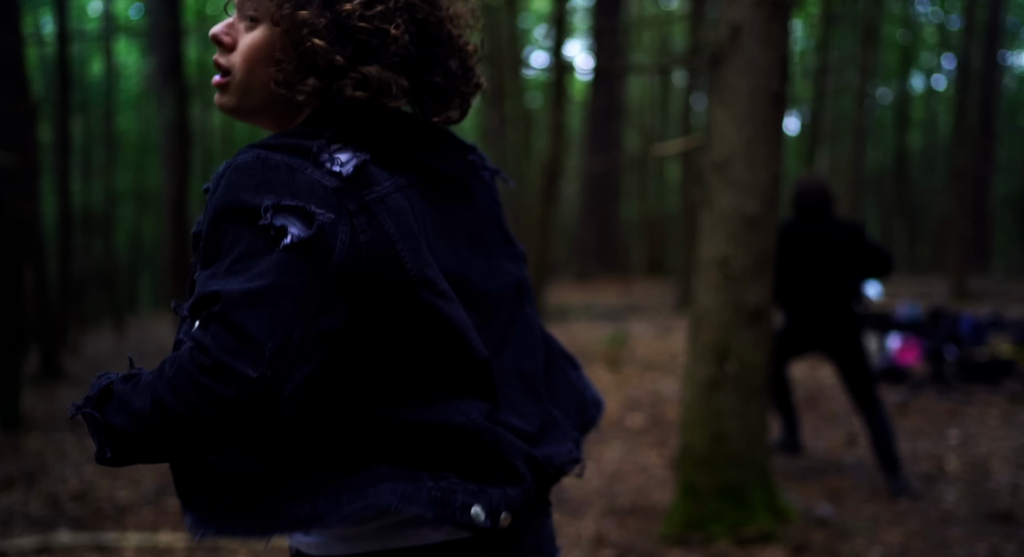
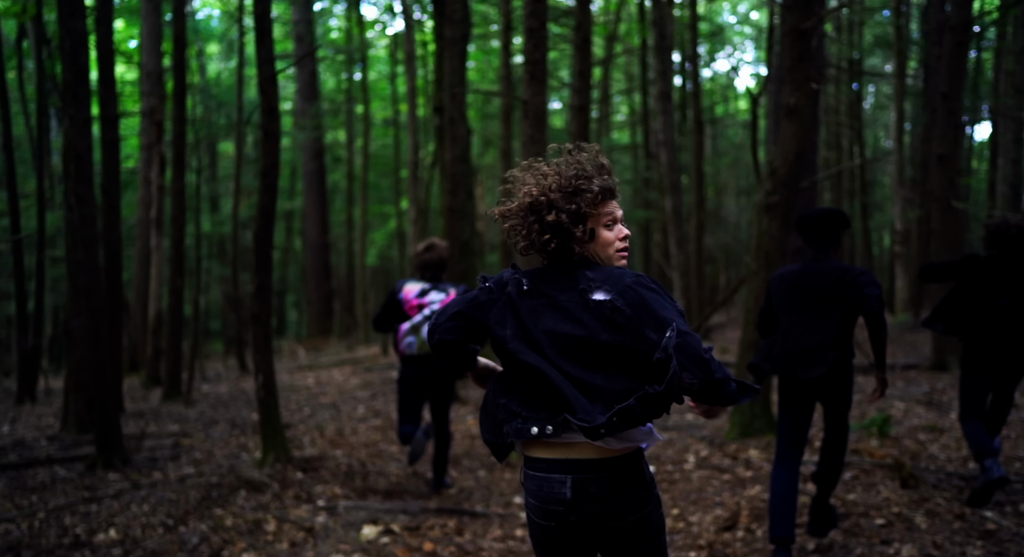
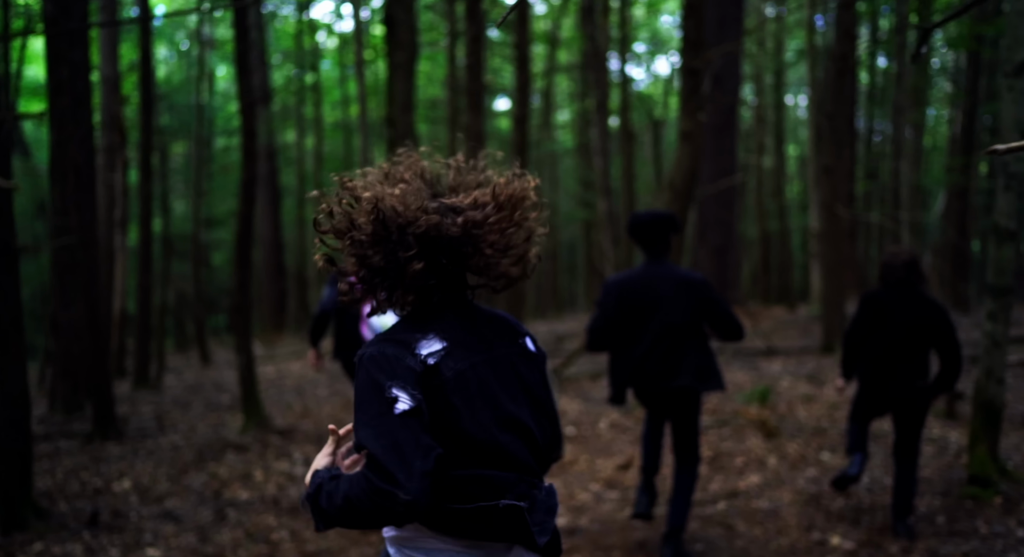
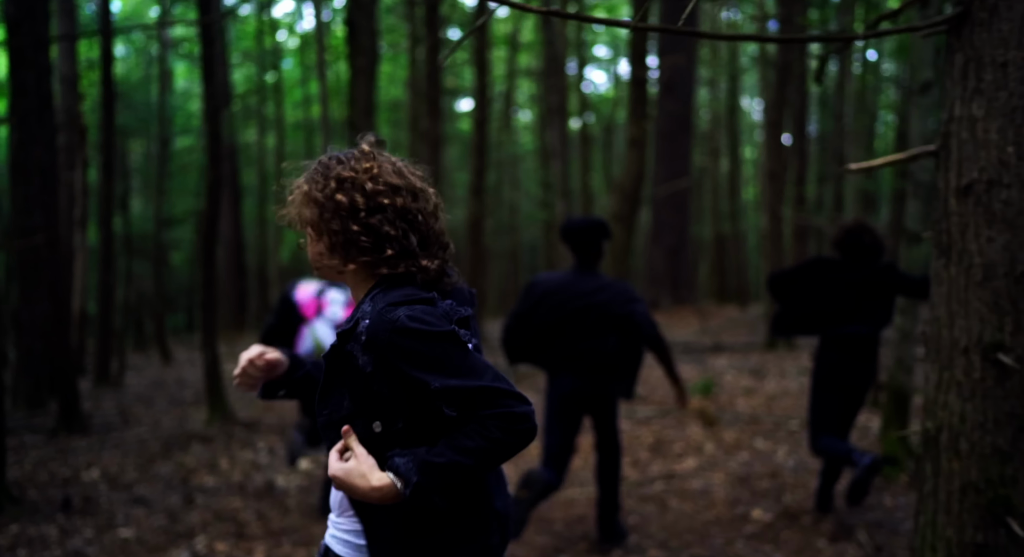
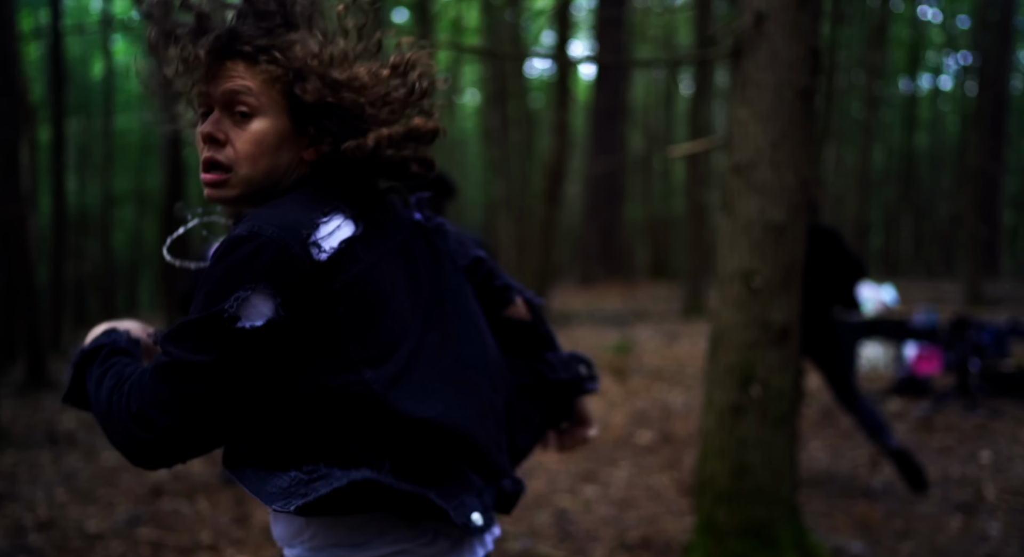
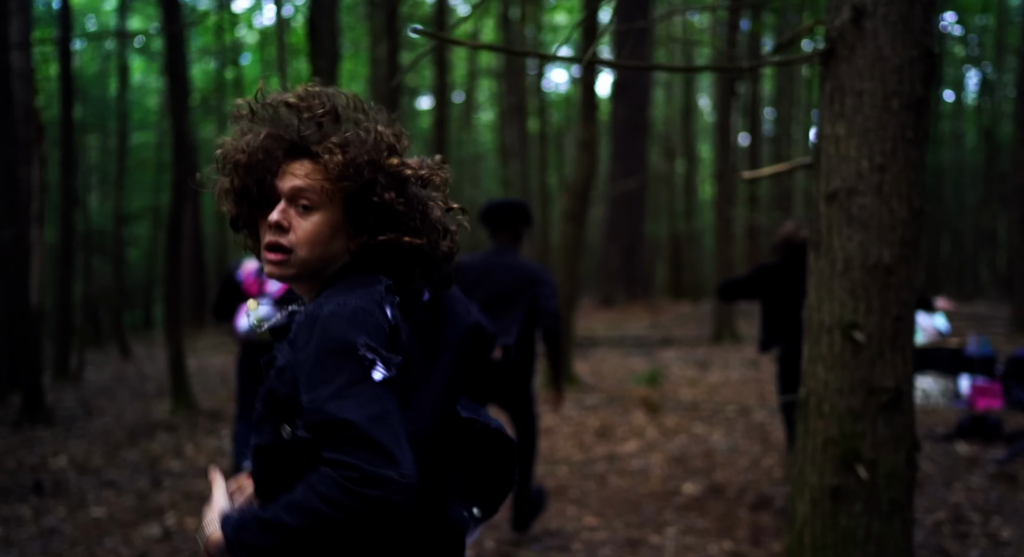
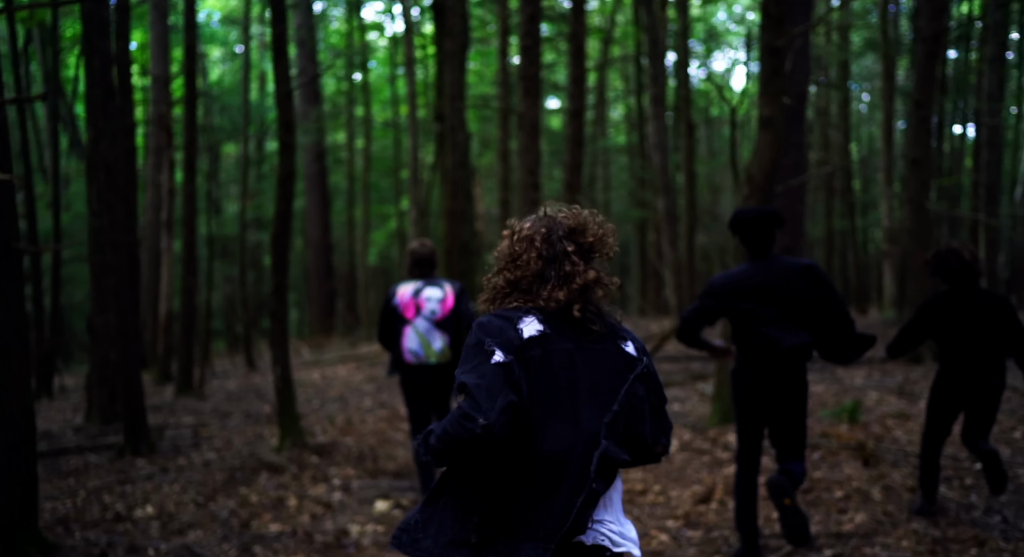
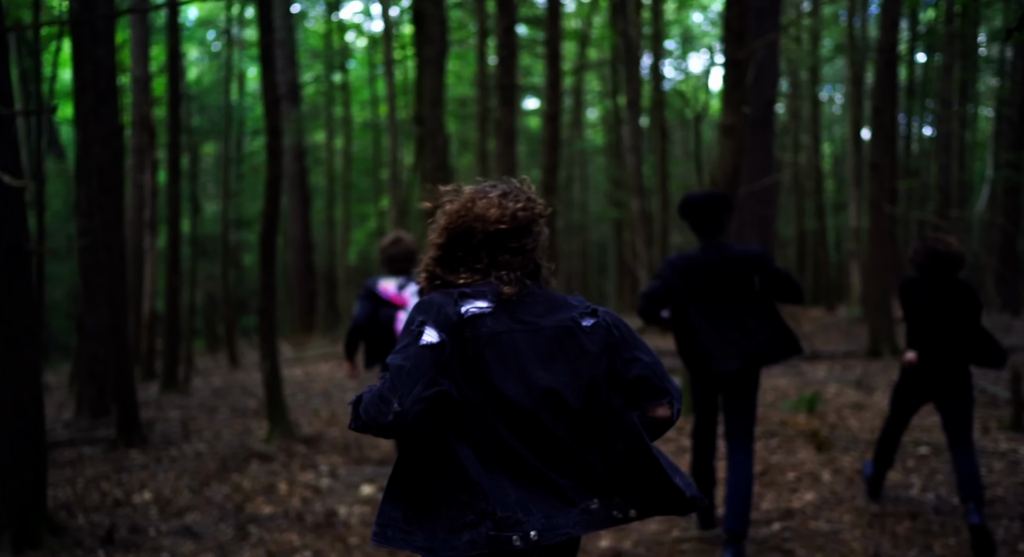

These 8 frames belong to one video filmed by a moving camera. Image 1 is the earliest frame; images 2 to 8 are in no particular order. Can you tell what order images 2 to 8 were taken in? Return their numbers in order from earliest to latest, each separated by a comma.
5, 6, 4, 3, 8, 7, 2
